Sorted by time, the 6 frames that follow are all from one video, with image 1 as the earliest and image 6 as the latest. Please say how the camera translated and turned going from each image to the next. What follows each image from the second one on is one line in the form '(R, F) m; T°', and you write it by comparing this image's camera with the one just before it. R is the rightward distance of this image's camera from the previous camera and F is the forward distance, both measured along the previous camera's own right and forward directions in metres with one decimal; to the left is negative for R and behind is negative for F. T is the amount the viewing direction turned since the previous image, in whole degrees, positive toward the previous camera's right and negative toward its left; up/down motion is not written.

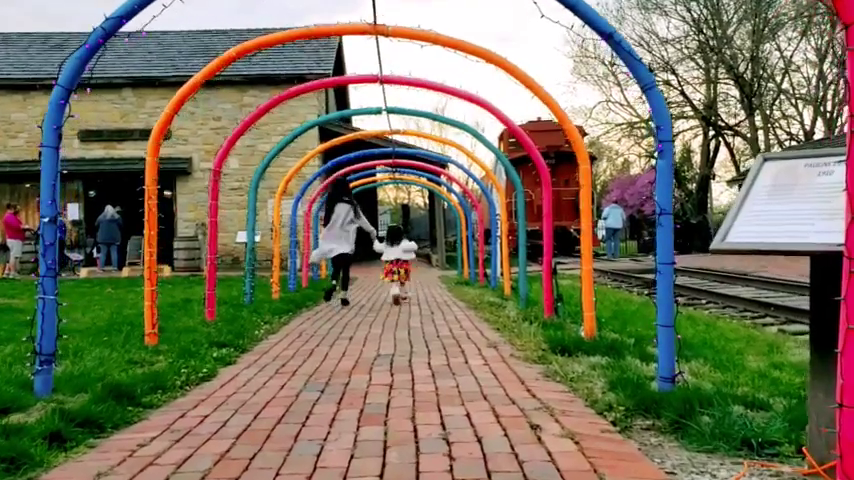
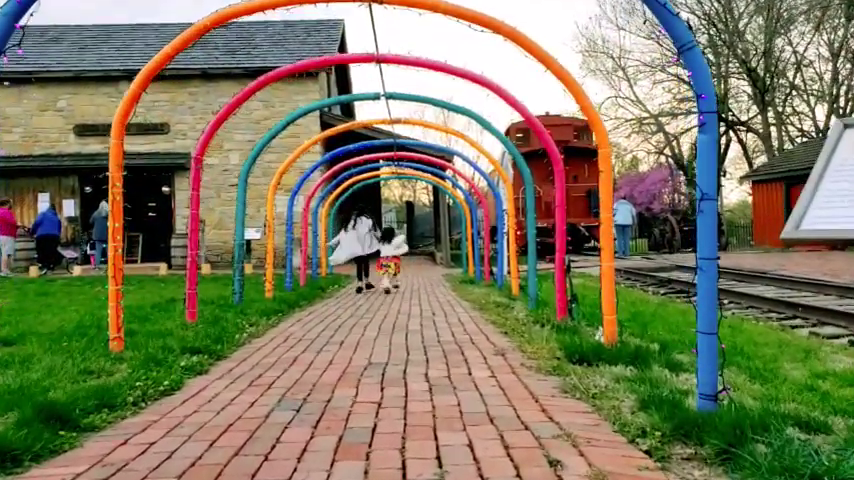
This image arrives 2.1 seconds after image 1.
(0.0, +0.6) m; 0°
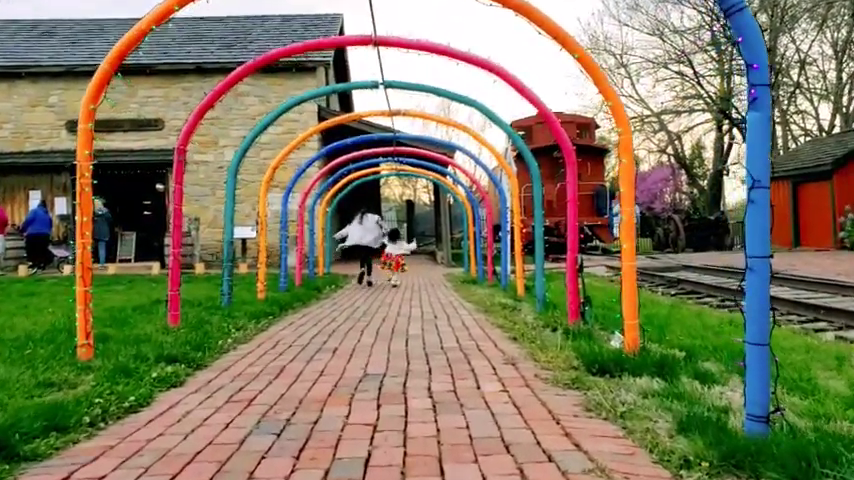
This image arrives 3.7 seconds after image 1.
(0.0, +0.5) m; 0°
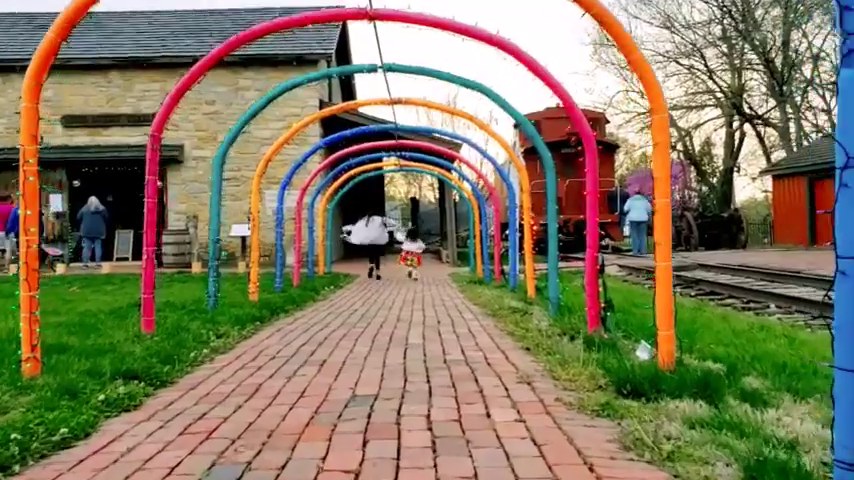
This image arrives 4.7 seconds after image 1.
(0.0, +0.6) m; 0°
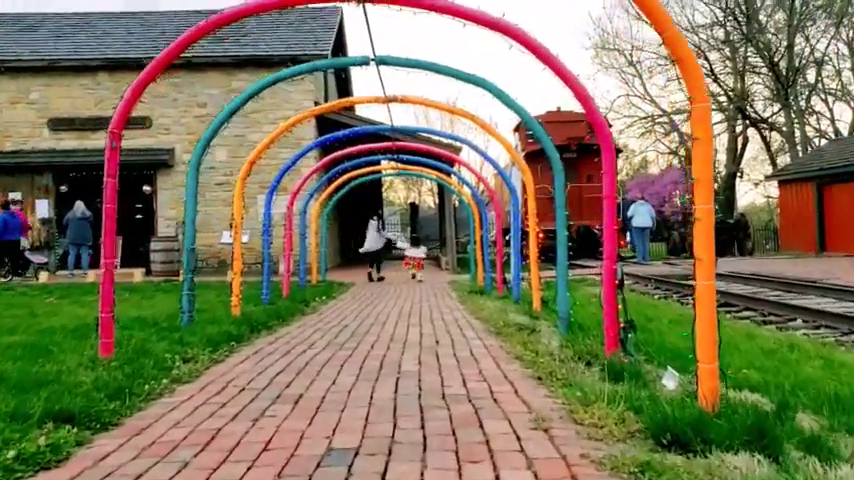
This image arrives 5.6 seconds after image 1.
(0.0, +0.6) m; 0°
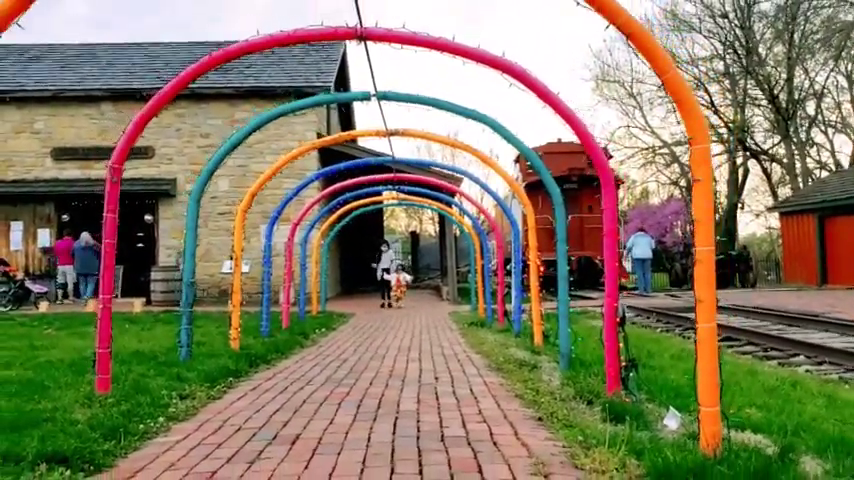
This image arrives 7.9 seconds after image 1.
(0.0, 0.0) m; 0°
